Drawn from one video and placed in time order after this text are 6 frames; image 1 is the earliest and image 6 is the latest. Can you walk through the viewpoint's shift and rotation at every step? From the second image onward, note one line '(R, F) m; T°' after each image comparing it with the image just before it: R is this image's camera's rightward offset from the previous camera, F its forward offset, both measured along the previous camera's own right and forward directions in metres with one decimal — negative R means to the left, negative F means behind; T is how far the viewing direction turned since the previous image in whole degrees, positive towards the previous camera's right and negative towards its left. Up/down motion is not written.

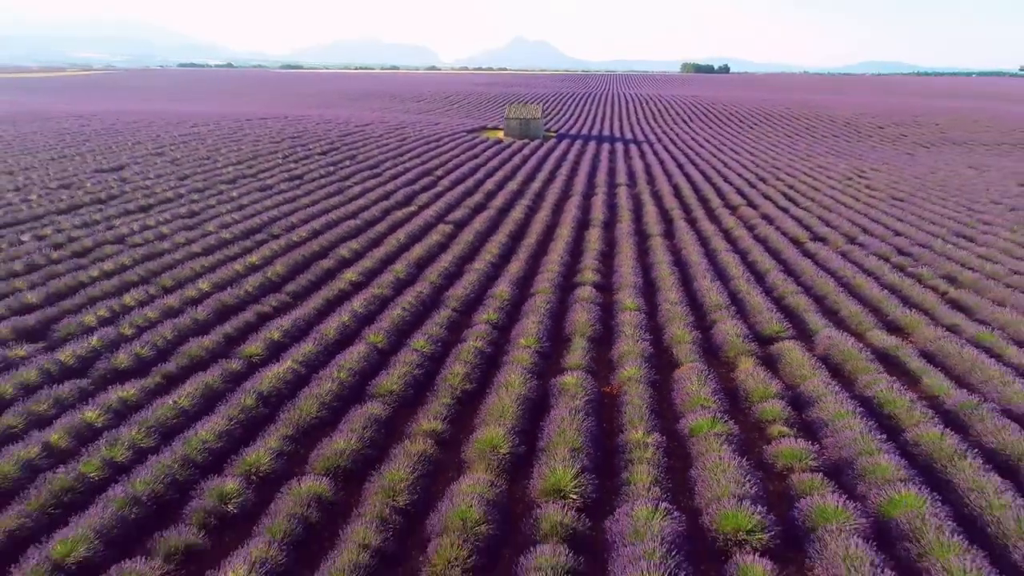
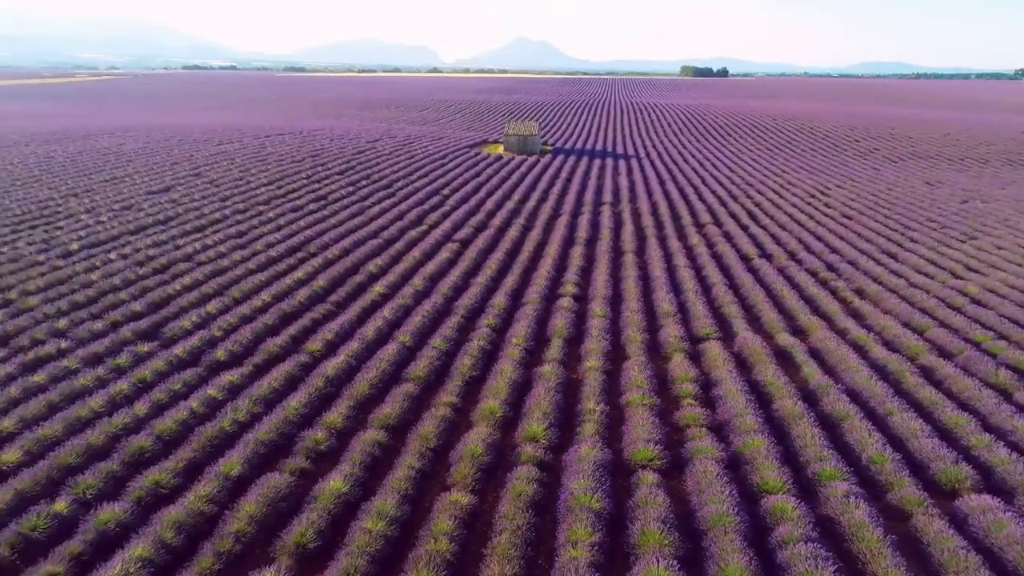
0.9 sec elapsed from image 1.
(+0.1, -1.6) m; 0°
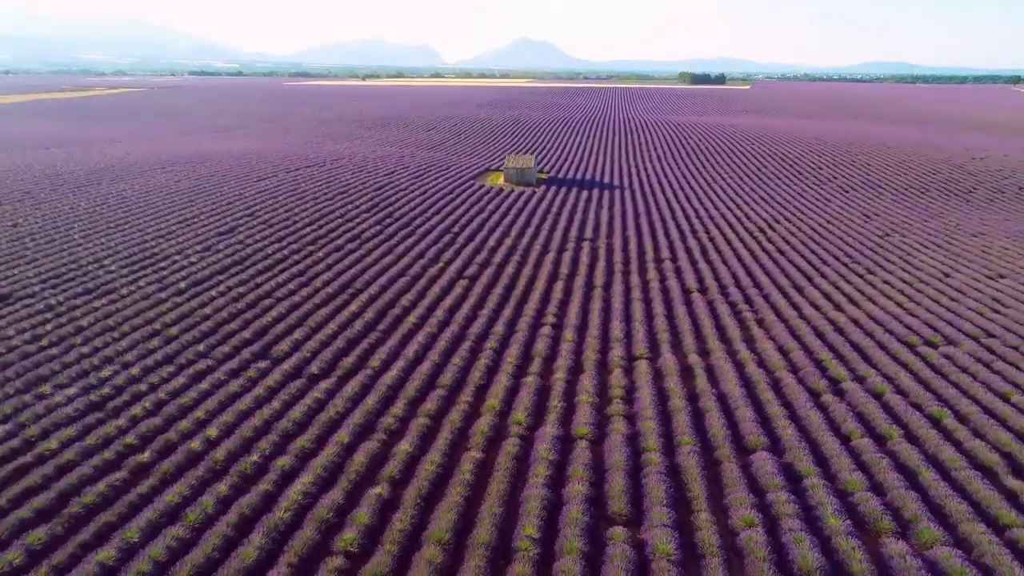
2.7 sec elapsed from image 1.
(+0.1, -3.1) m; 0°
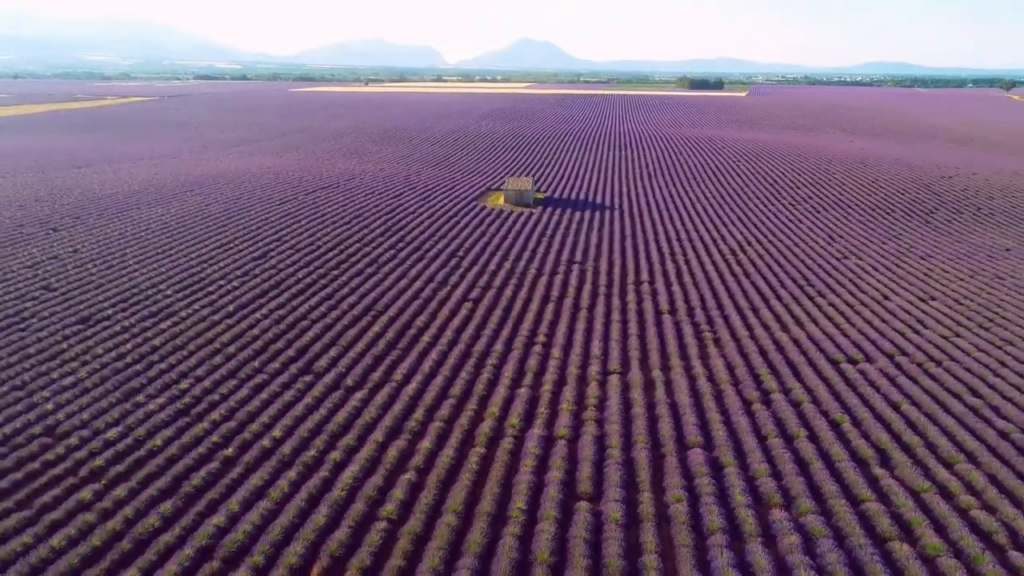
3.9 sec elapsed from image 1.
(+0.1, -2.2) m; 0°
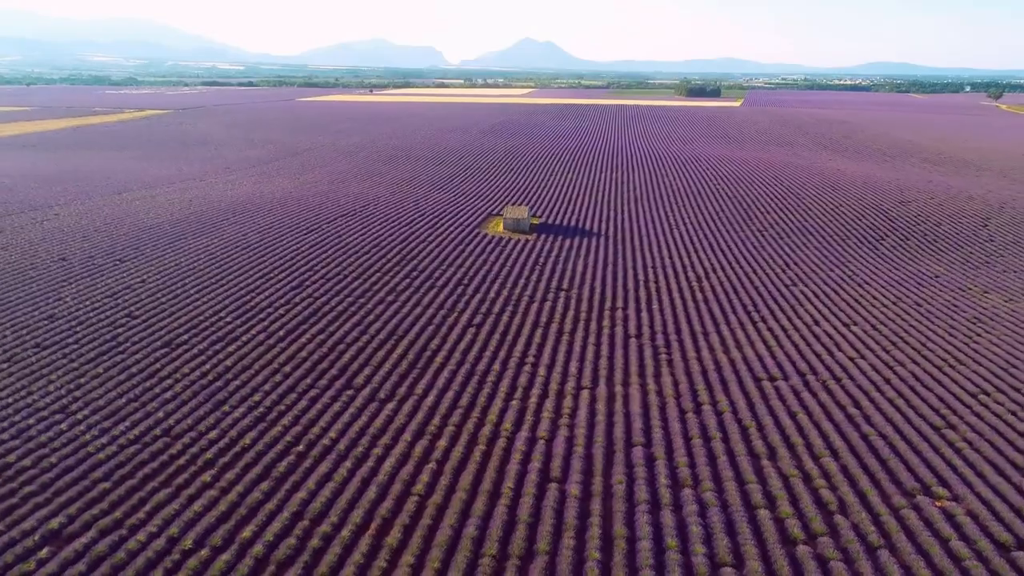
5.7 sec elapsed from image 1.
(+0.2, -3.5) m; 0°
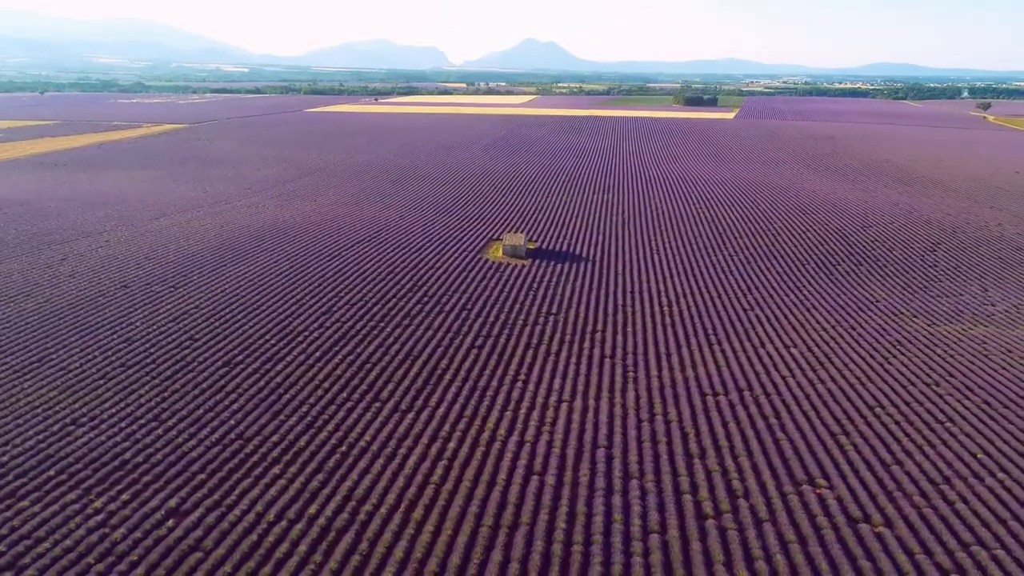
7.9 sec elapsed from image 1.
(+0.2, -3.9) m; 0°
